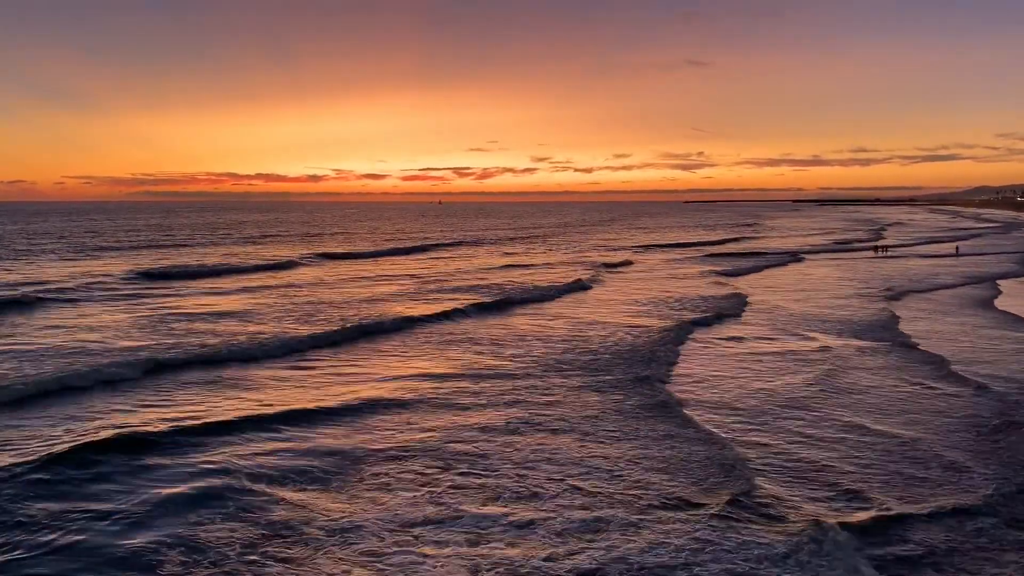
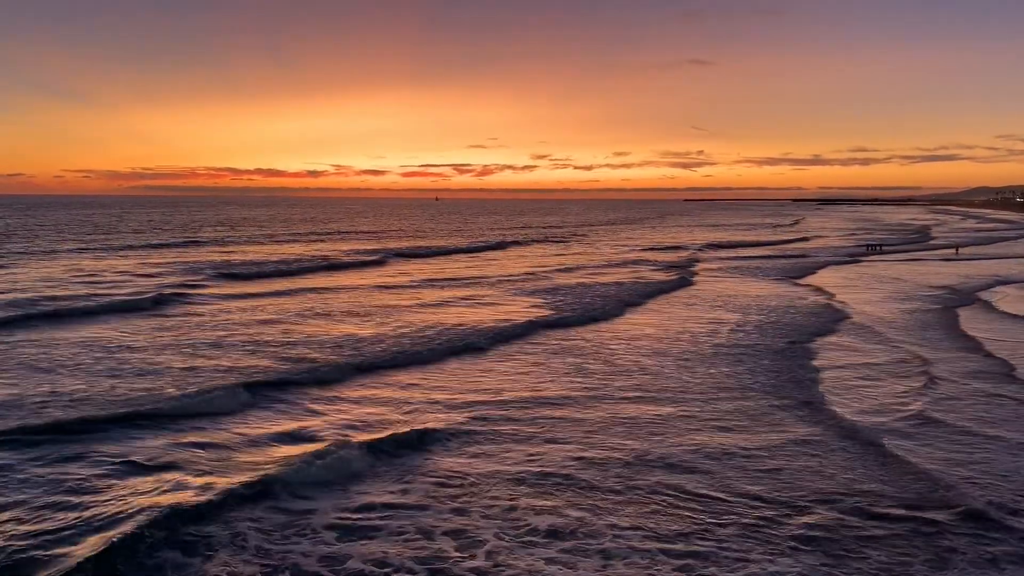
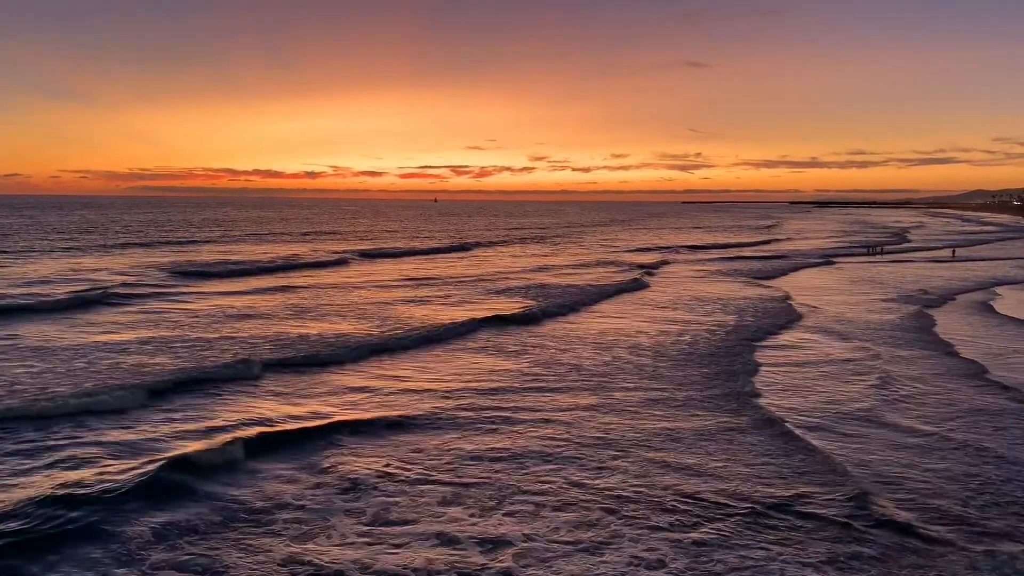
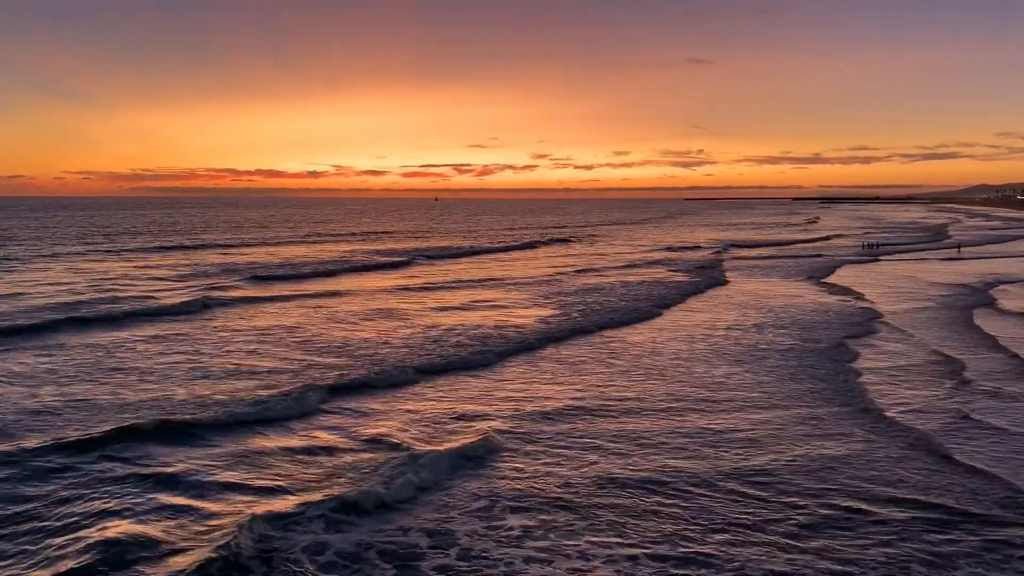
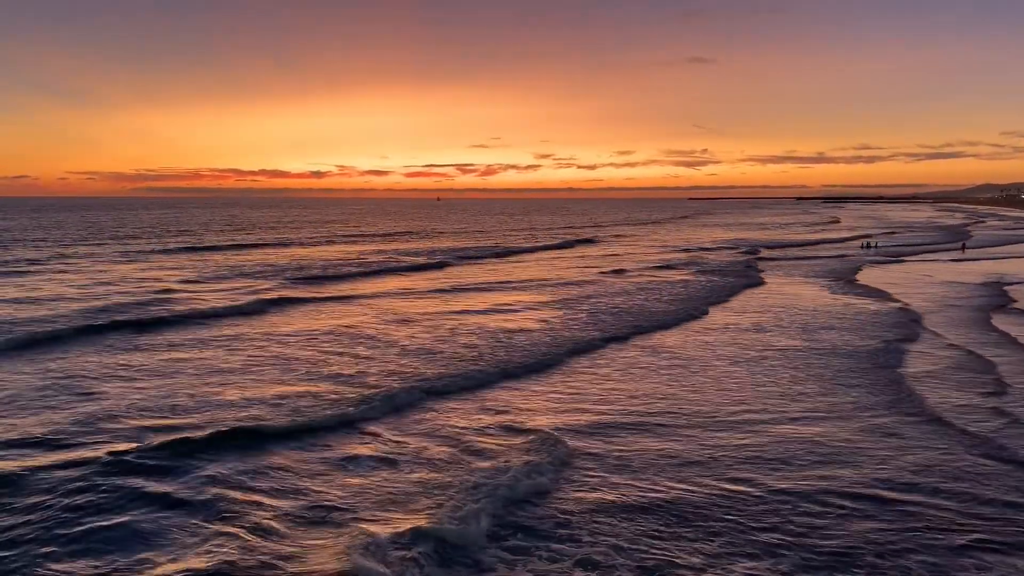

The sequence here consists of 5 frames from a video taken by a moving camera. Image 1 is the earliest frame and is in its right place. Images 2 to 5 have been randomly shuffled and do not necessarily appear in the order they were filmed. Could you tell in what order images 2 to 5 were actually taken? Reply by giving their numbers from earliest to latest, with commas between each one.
3, 2, 4, 5
